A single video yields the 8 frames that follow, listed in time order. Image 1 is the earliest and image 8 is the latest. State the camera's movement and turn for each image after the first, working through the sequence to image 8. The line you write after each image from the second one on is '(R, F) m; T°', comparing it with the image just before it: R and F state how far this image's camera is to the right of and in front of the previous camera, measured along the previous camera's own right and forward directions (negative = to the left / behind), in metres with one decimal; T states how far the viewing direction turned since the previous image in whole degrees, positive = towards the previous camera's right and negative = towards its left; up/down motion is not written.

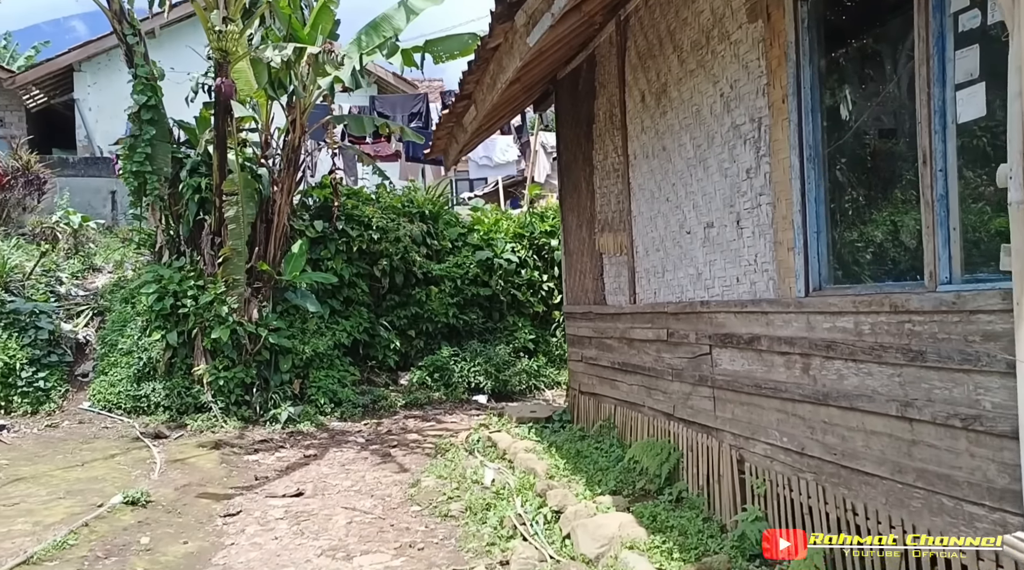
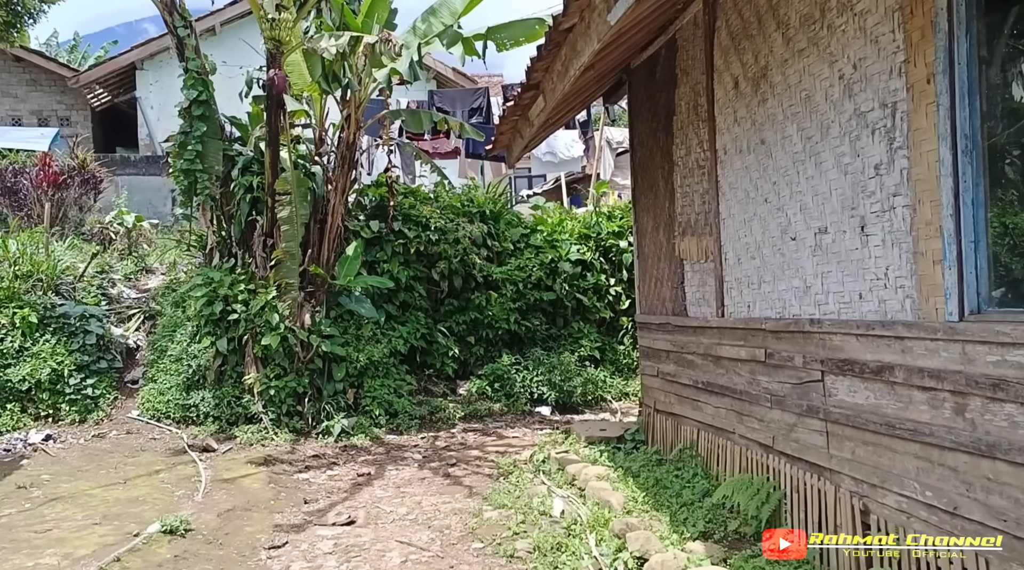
(-0.1, +0.5) m; -4°
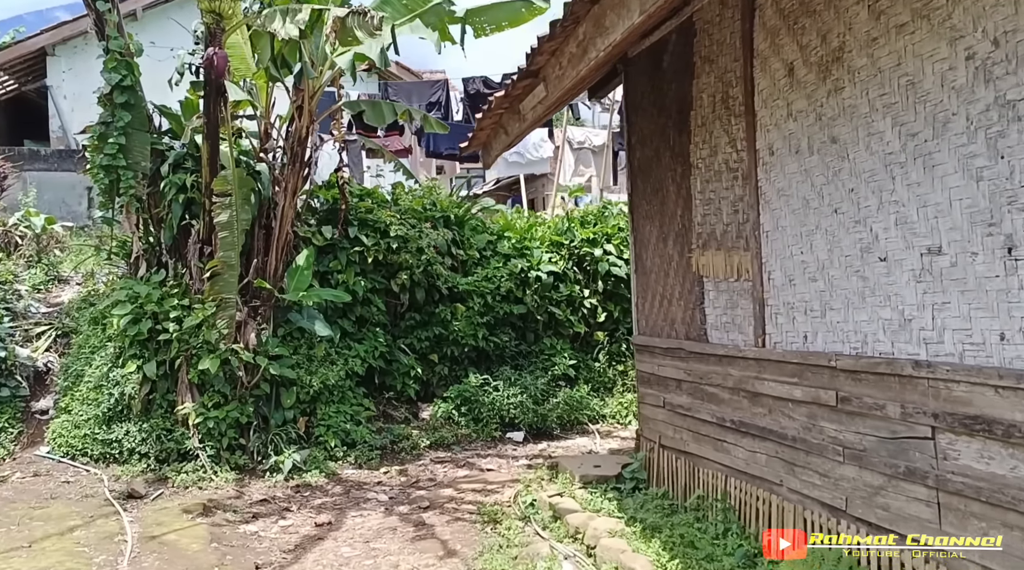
(-0.3, +0.8) m; +5°
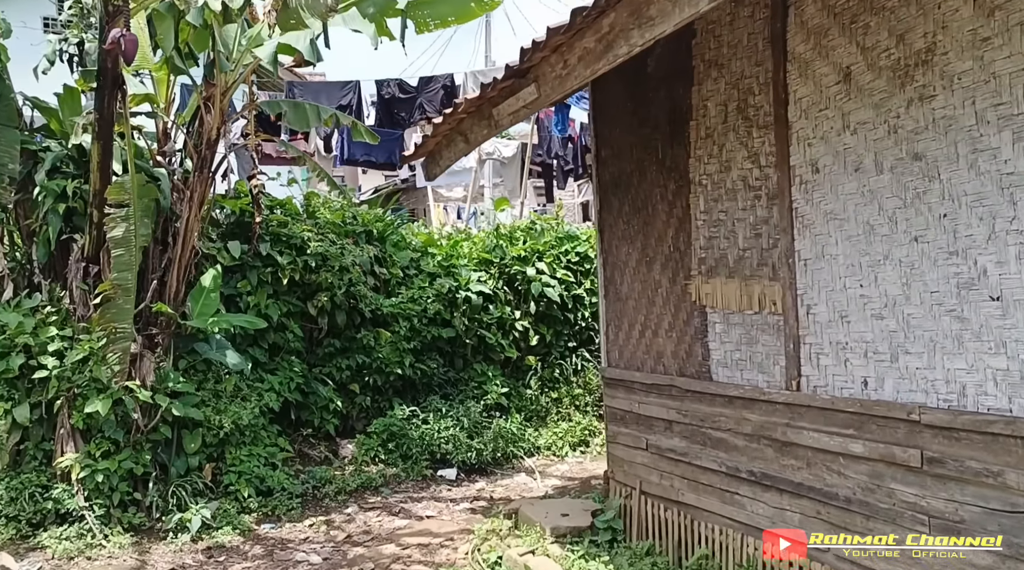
(-0.5, +0.7) m; +9°
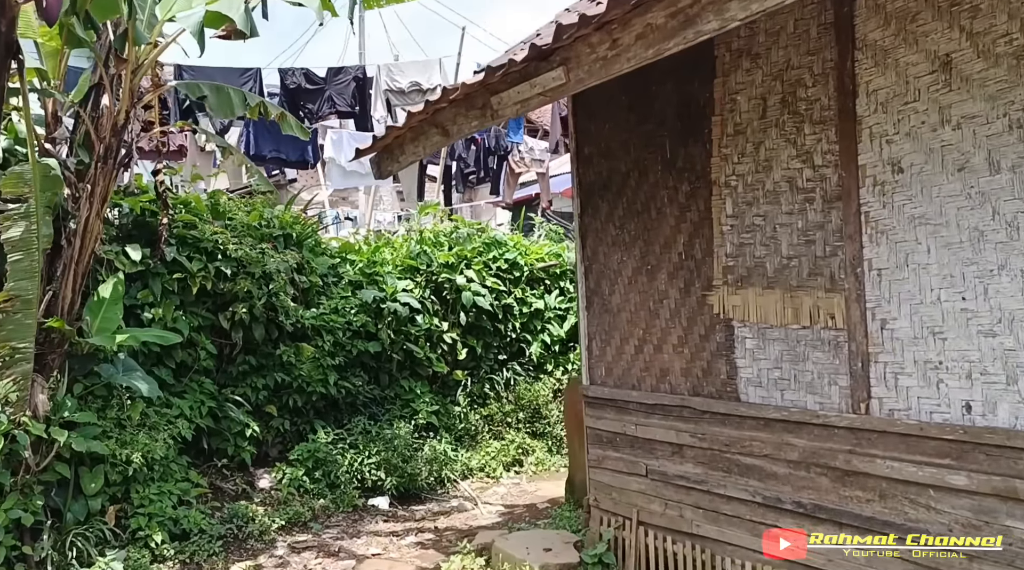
(-0.6, +0.6) m; +10°
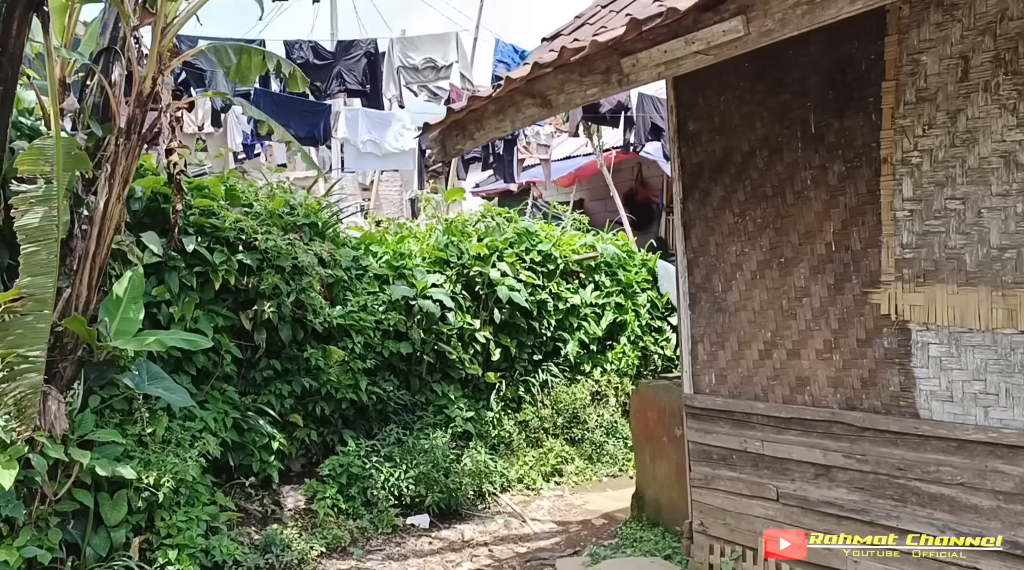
(-0.6, +0.6) m; +3°
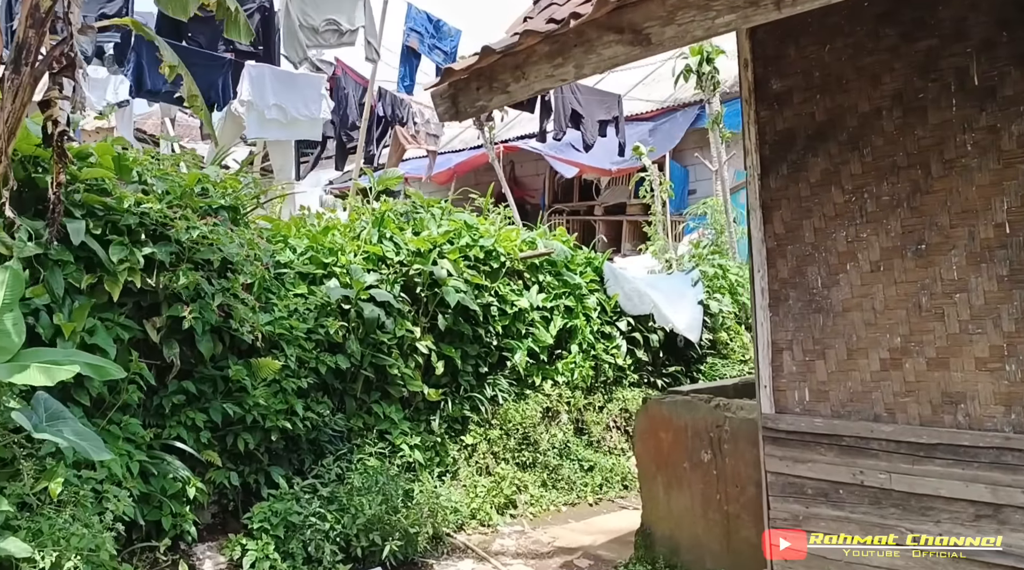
(-0.8, +1.0) m; +11°
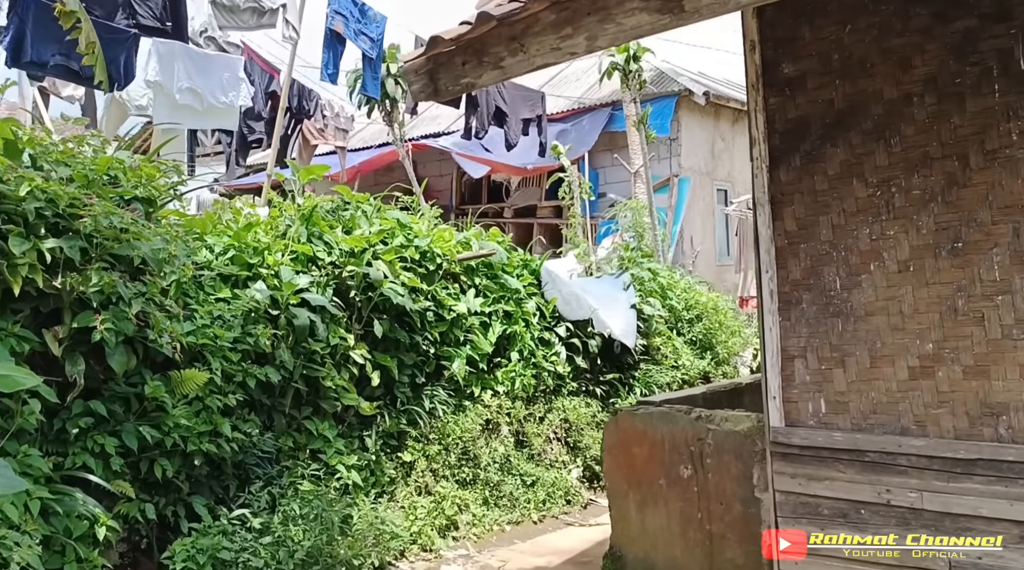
(-0.3, +0.4) m; +7°
